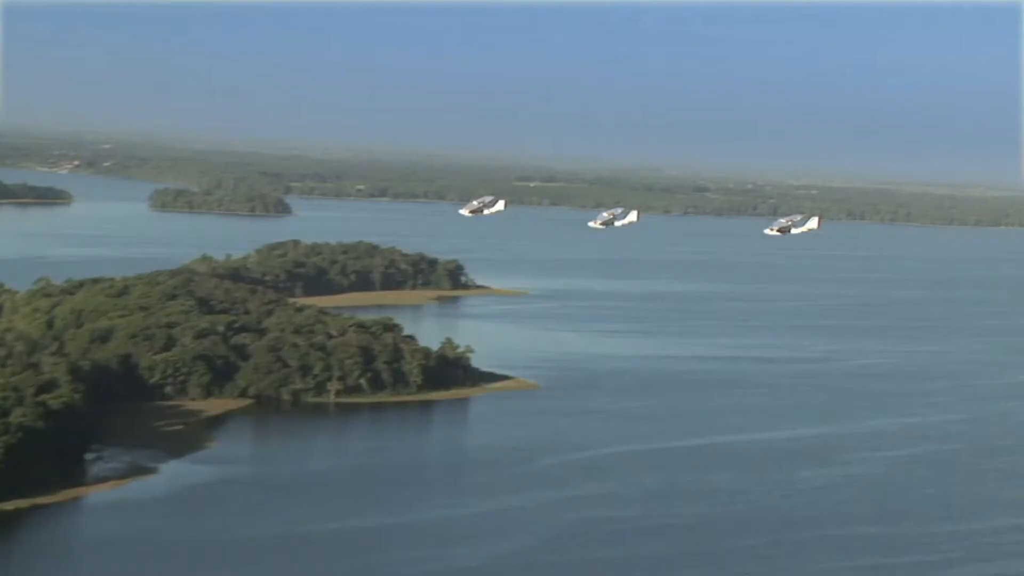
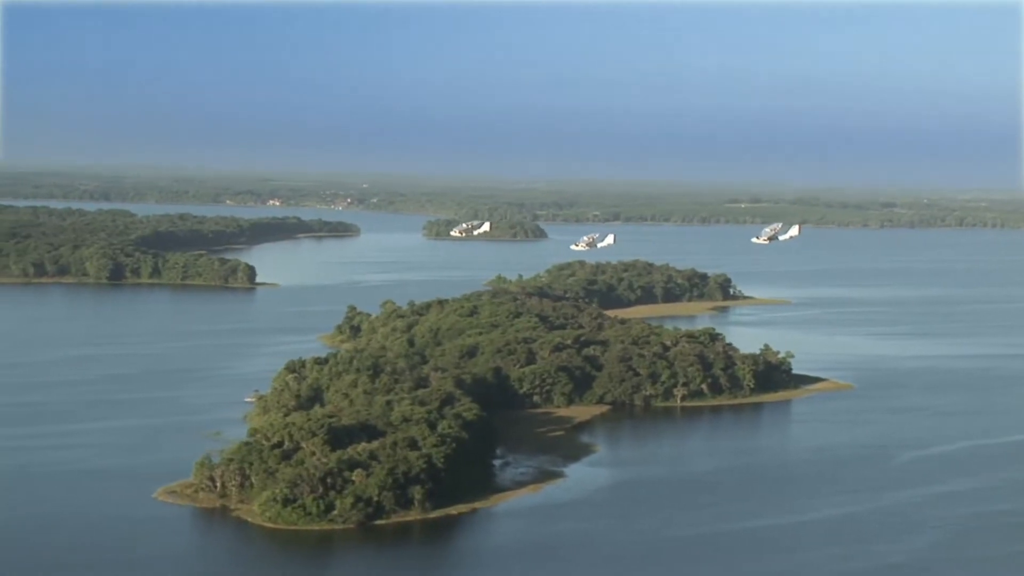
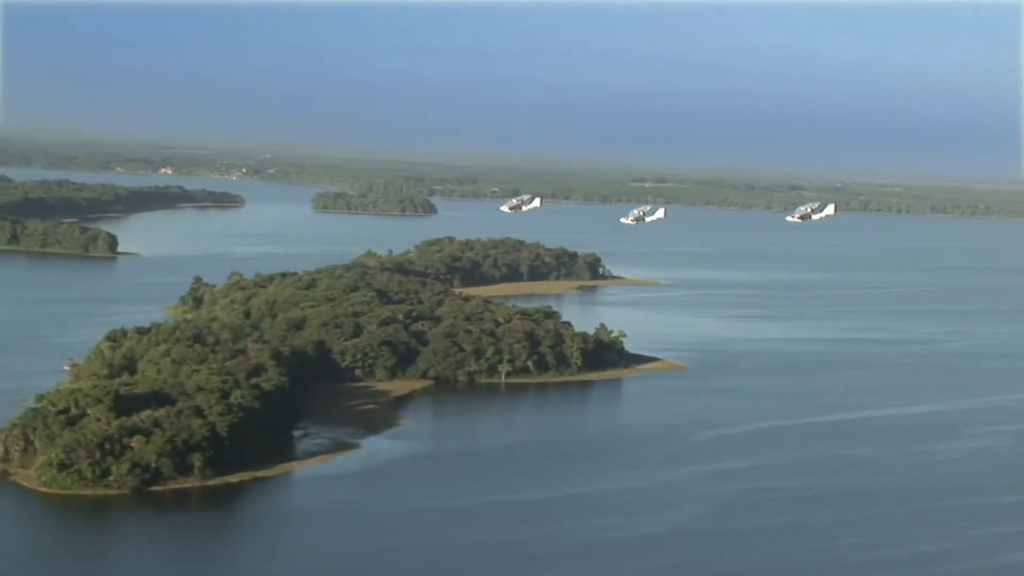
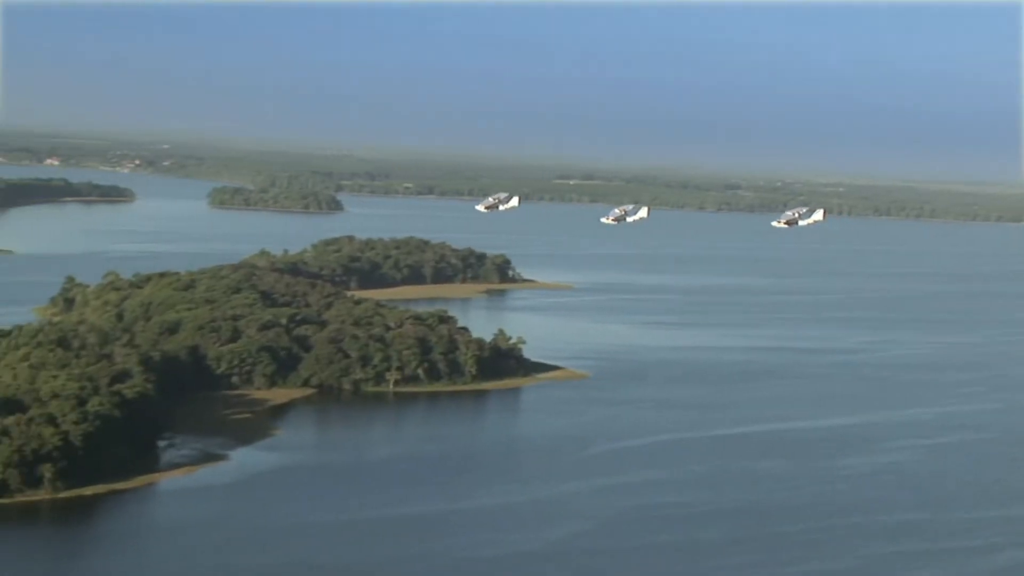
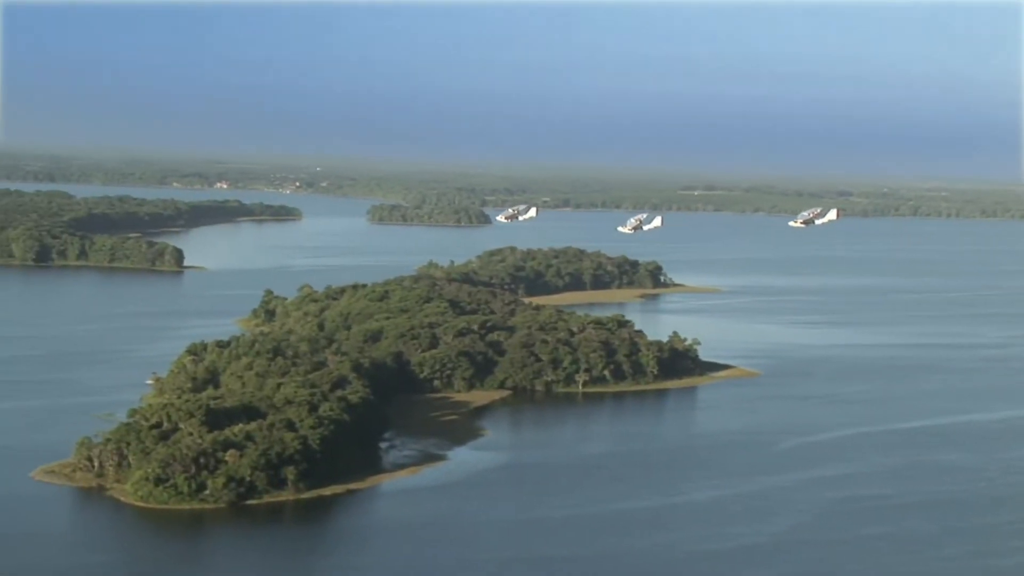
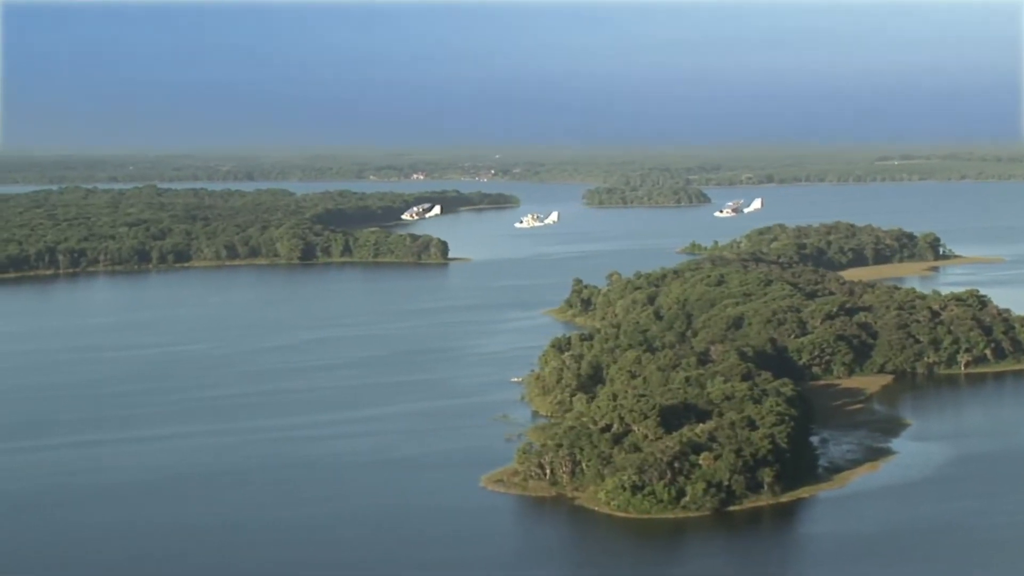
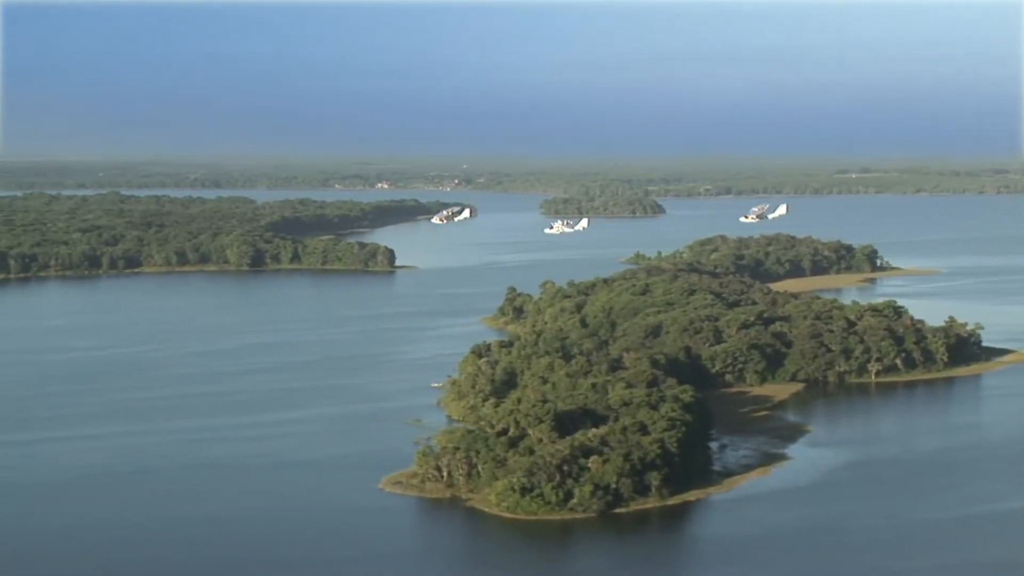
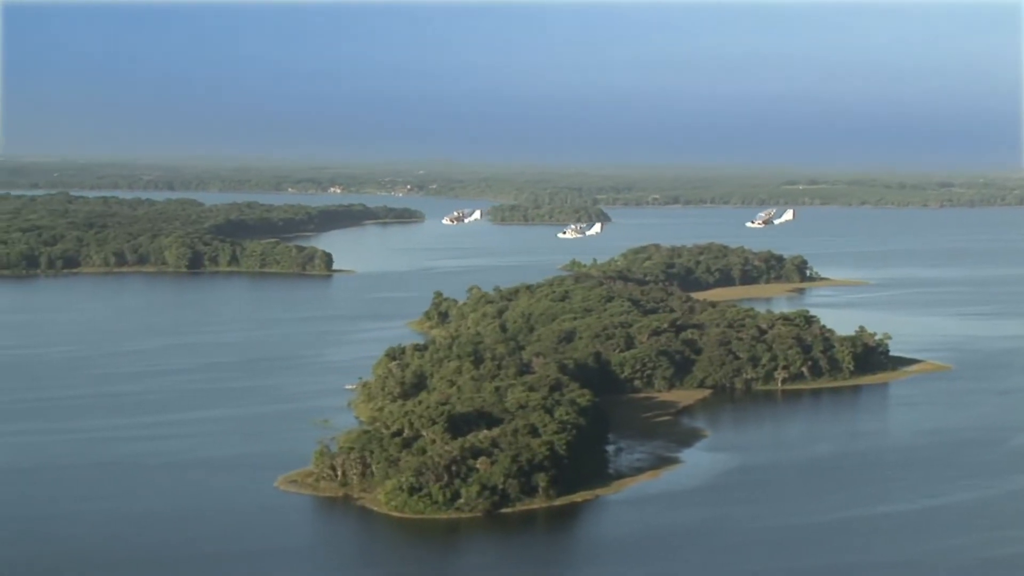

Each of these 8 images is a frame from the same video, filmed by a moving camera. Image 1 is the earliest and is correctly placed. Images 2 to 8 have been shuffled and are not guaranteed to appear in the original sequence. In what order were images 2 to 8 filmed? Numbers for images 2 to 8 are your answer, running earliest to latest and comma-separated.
4, 3, 5, 2, 8, 7, 6
